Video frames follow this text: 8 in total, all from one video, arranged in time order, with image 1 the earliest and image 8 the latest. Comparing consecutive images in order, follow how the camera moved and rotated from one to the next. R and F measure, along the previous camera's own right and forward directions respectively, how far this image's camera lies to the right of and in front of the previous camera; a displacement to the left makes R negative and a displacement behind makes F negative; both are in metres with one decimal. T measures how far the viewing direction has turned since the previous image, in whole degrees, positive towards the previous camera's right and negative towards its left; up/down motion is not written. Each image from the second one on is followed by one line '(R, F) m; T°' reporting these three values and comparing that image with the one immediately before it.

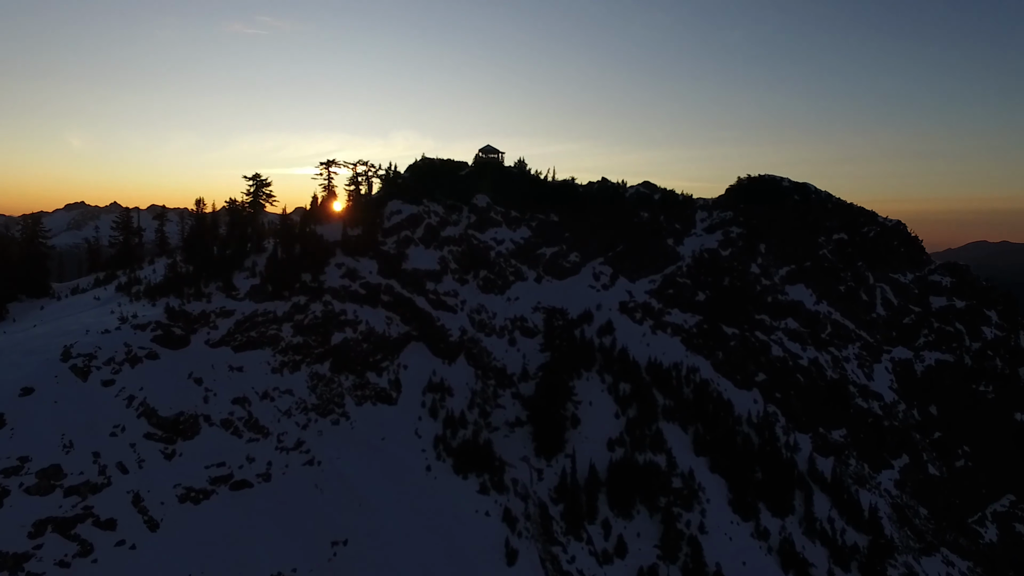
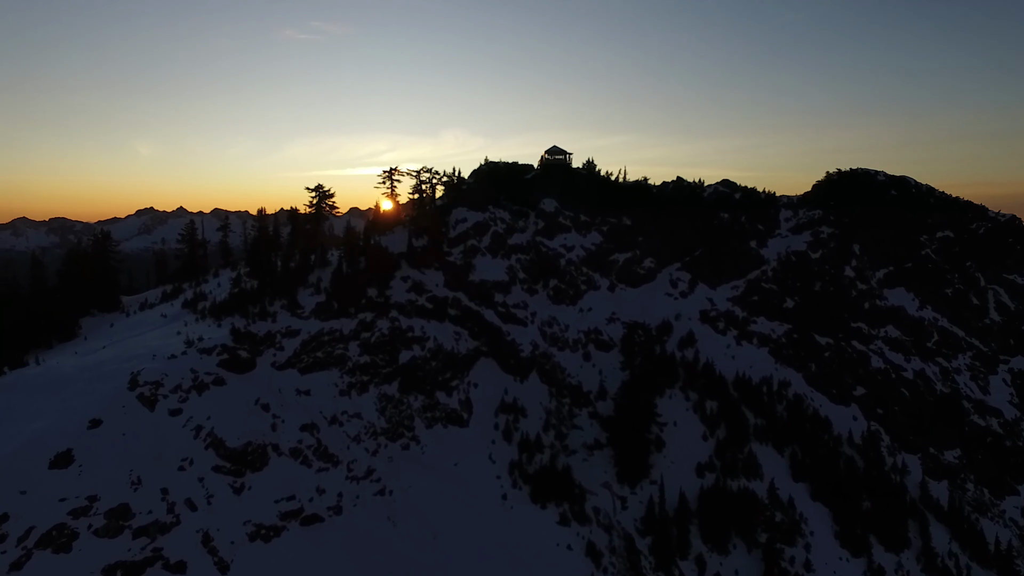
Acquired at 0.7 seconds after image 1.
(-1.8, +3.1) m; -5°
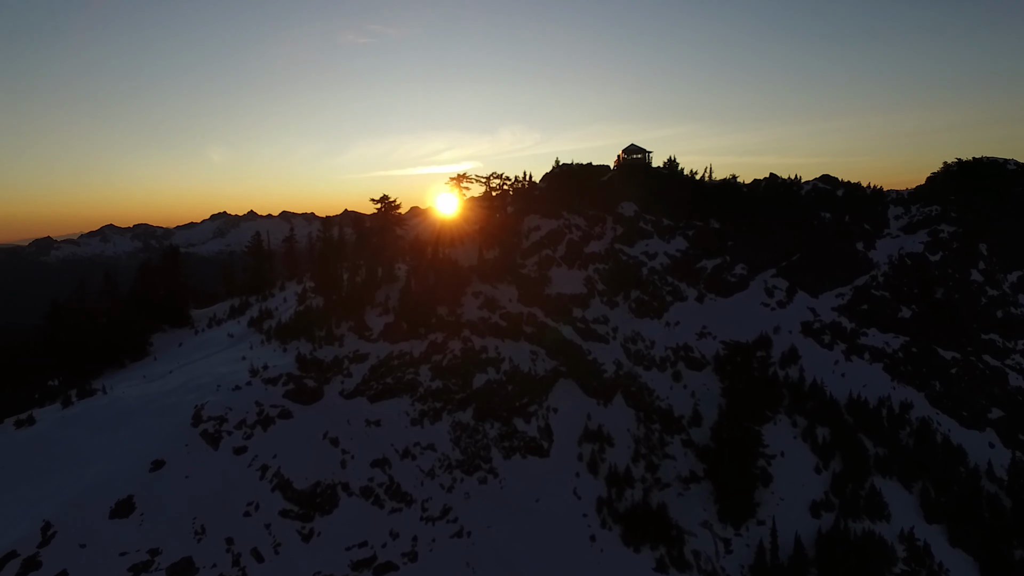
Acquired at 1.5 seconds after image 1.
(-1.5, +3.9) m; -5°
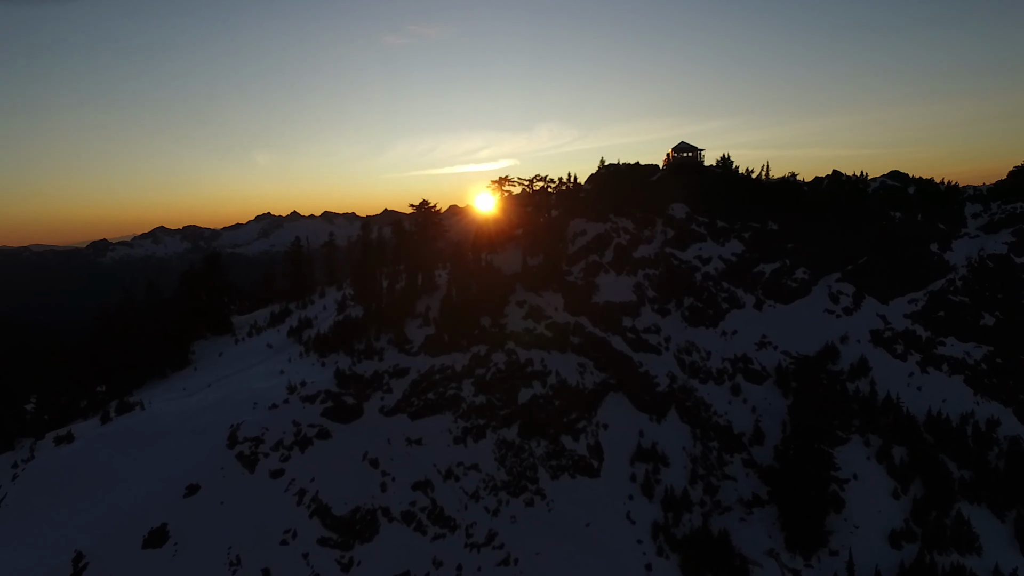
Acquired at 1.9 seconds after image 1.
(-0.5, +2.2) m; -3°
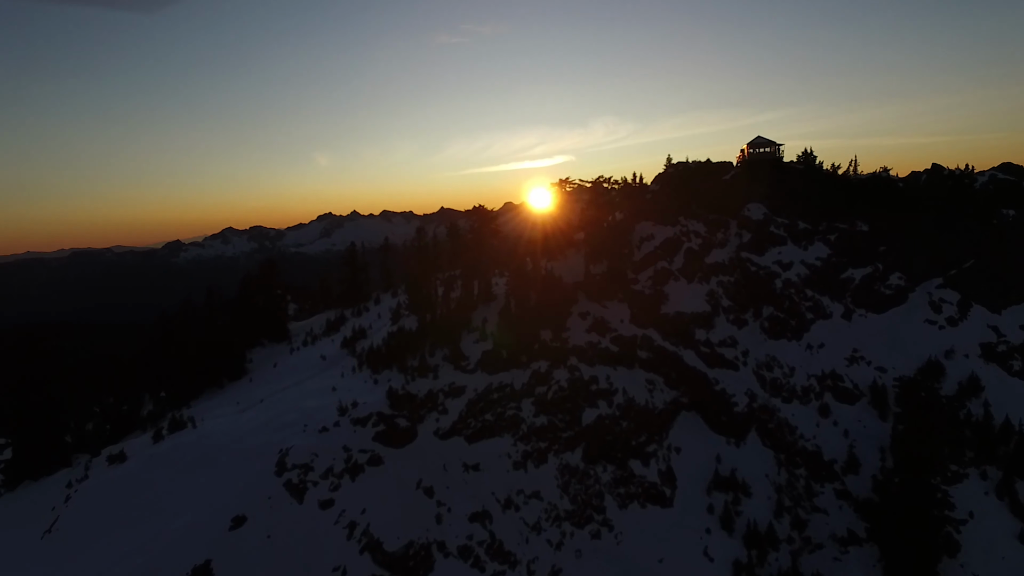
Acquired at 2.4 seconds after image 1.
(-0.4, +2.8) m; -5°
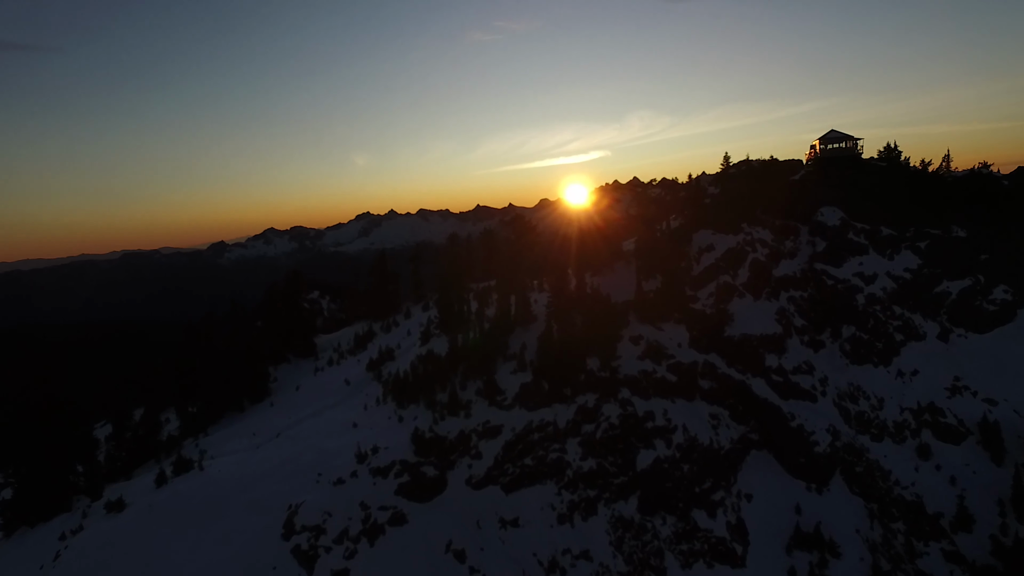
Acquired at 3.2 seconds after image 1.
(-0.3, +4.7) m; -3°
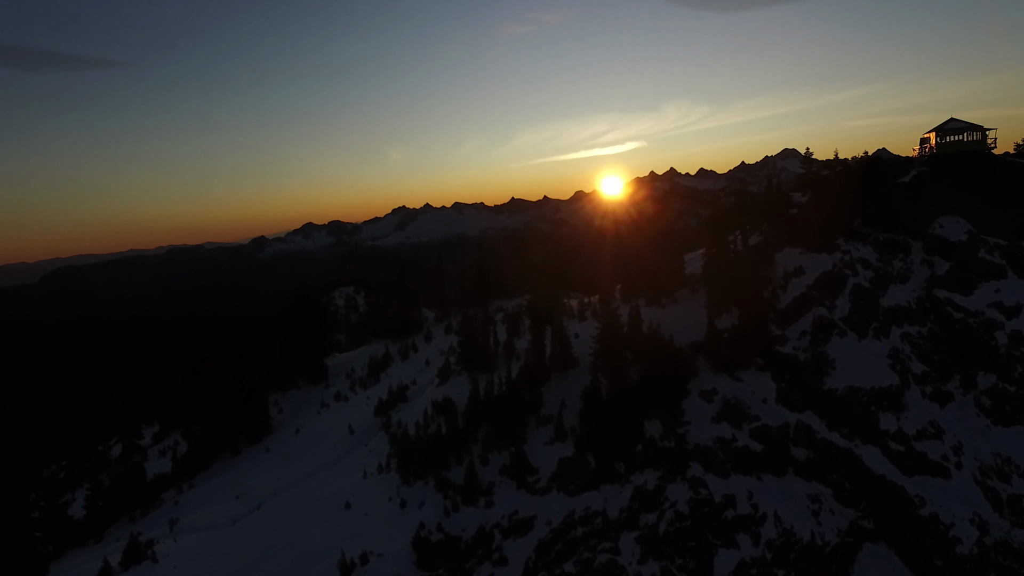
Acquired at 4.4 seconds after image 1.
(0.0, +7.7) m; -3°
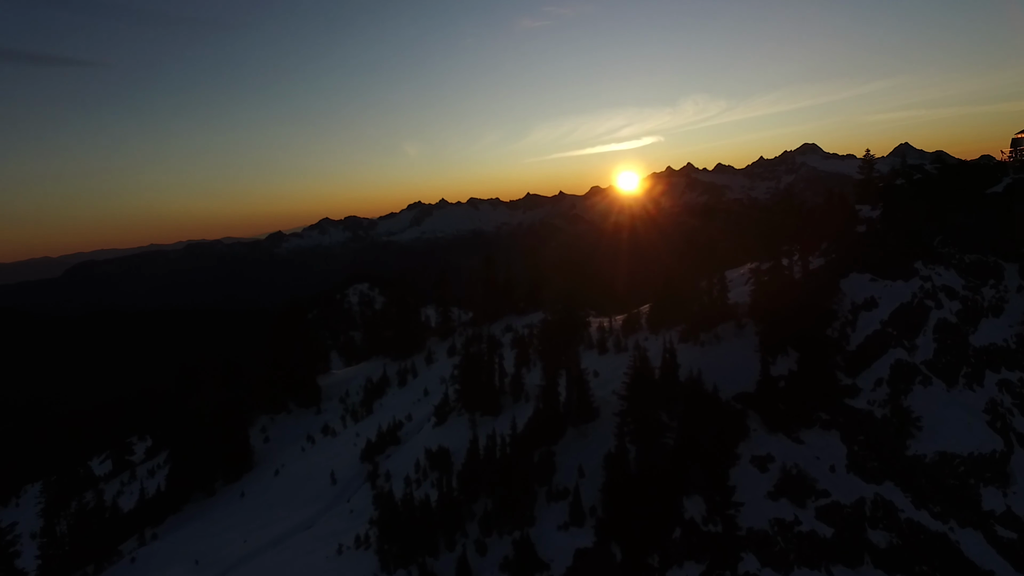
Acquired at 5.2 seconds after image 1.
(+0.3, +5.3) m; -1°
